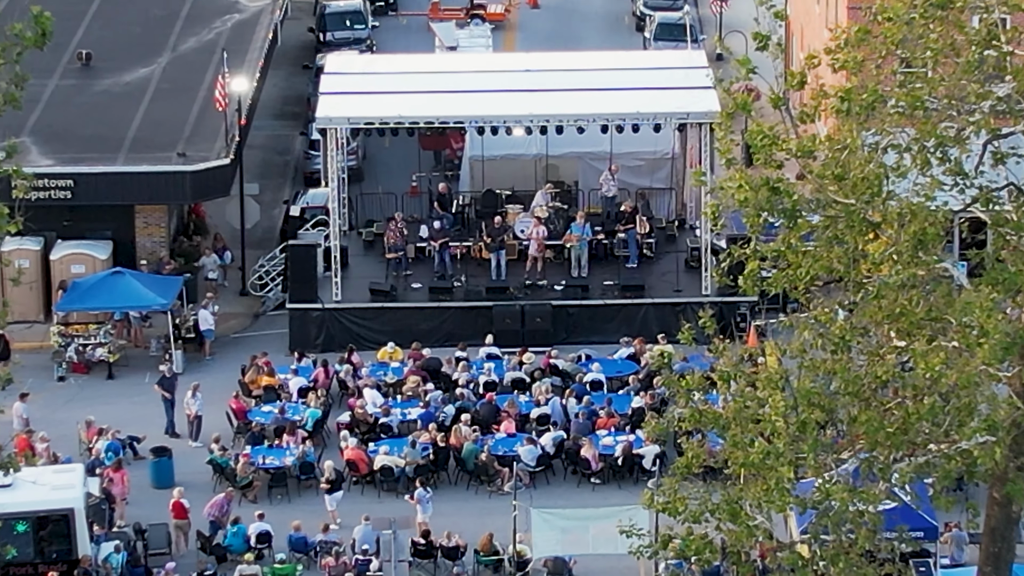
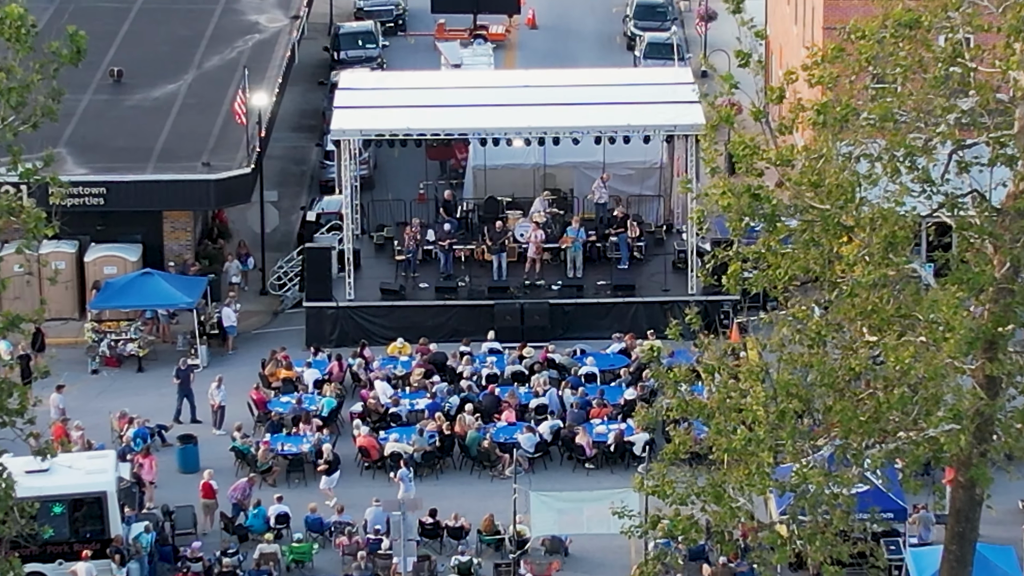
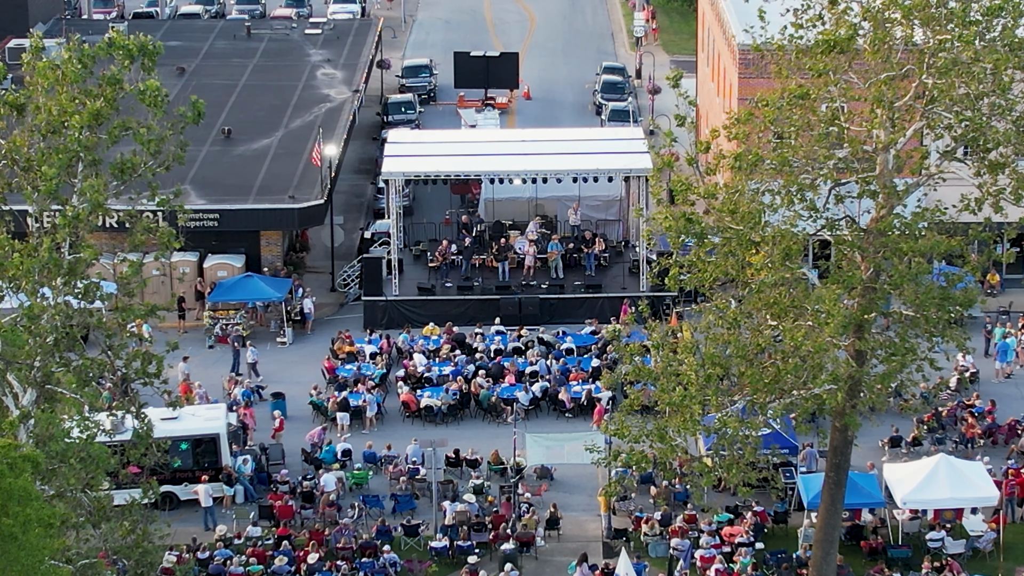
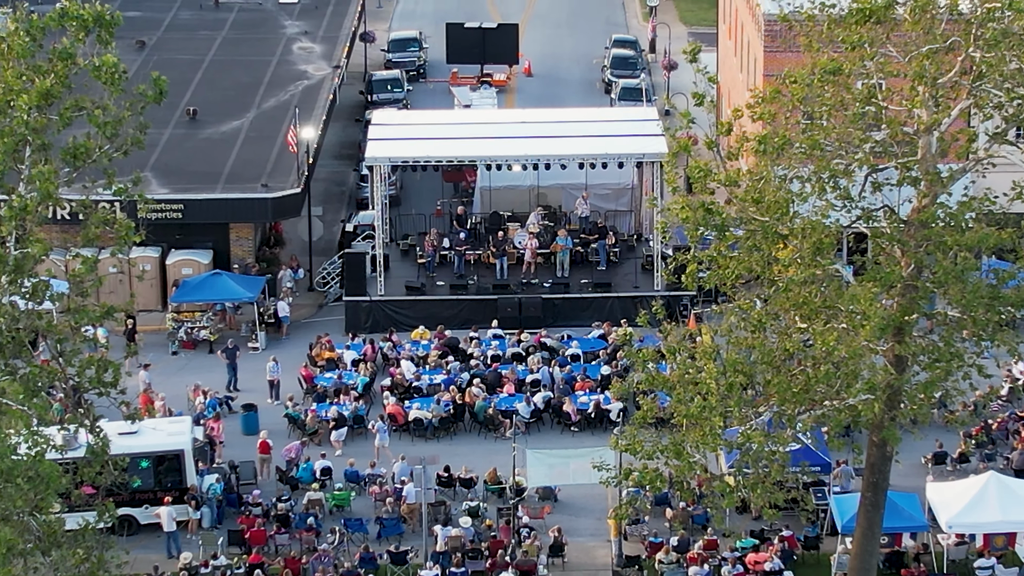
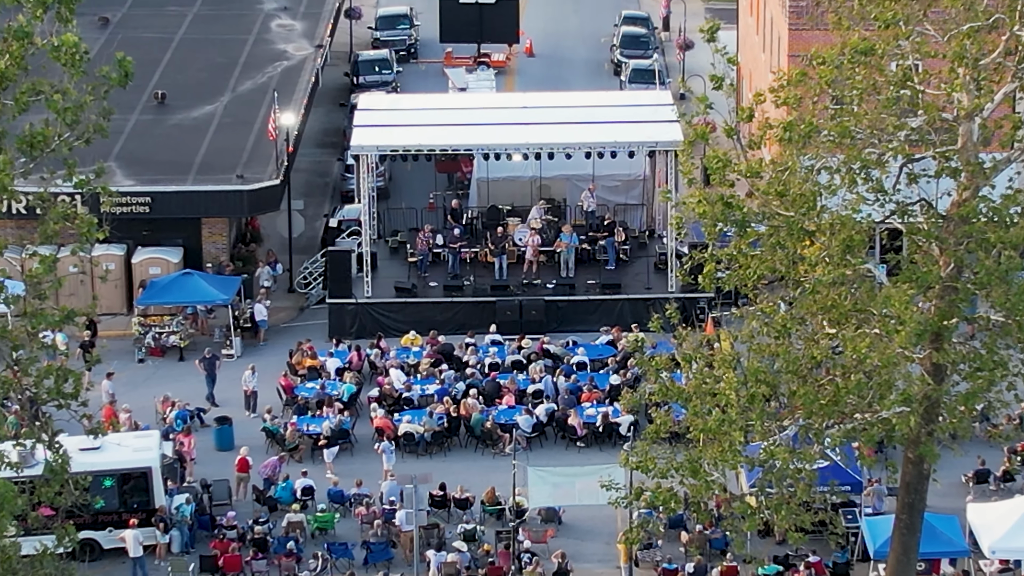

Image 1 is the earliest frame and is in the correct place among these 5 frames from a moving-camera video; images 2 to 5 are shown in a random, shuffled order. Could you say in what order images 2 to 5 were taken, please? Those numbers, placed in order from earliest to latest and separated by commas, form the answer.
2, 5, 4, 3
